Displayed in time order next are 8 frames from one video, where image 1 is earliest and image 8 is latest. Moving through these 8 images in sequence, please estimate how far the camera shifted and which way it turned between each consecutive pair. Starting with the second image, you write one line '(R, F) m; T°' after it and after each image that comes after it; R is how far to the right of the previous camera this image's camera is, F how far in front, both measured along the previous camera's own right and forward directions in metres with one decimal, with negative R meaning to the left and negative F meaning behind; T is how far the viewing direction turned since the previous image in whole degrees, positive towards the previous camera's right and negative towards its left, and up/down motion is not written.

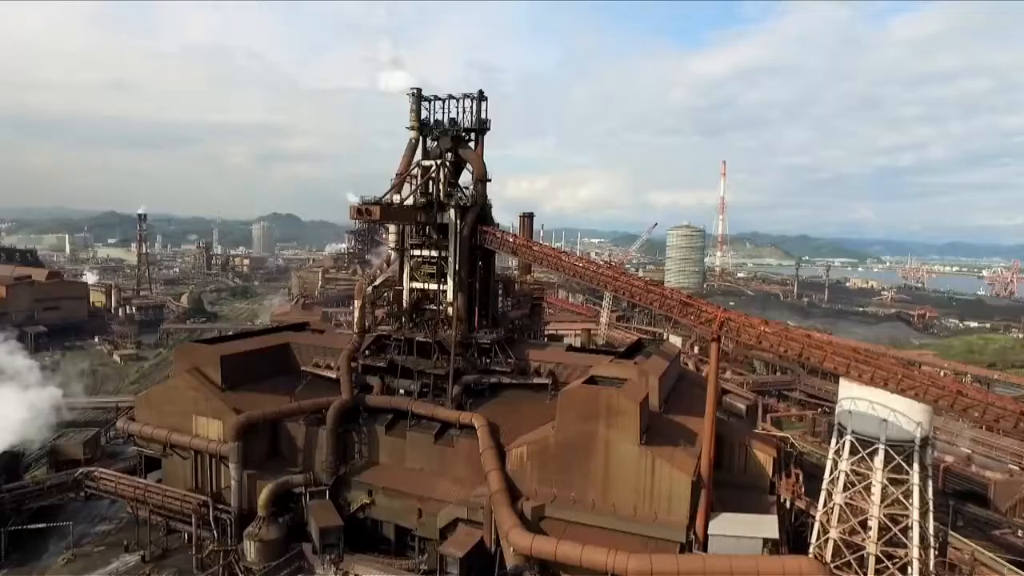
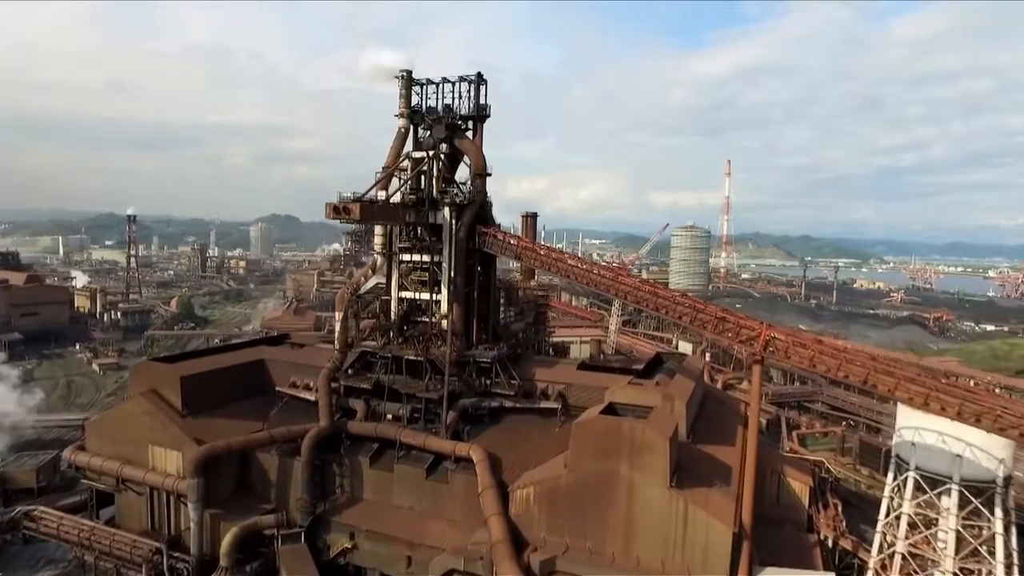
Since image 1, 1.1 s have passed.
(-0.1, +4.0) m; 0°
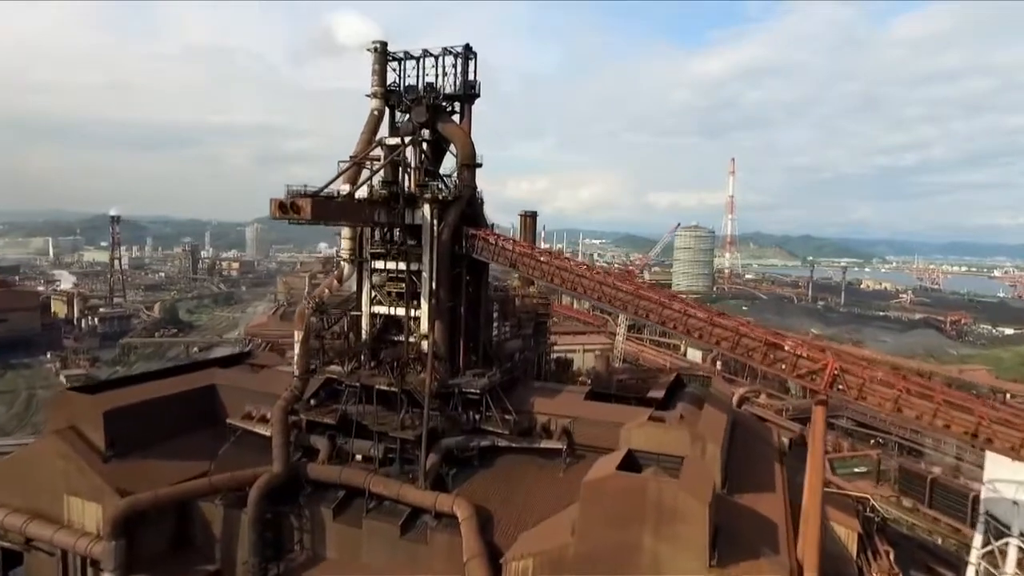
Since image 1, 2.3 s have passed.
(+0.2, +4.7) m; 0°
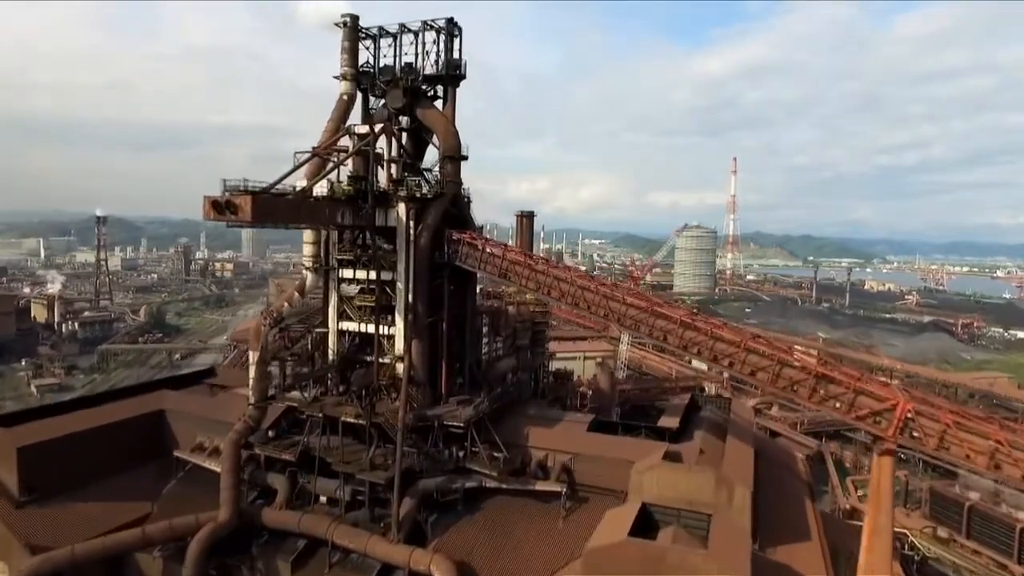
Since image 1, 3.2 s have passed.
(+0.3, +3.4) m; 0°
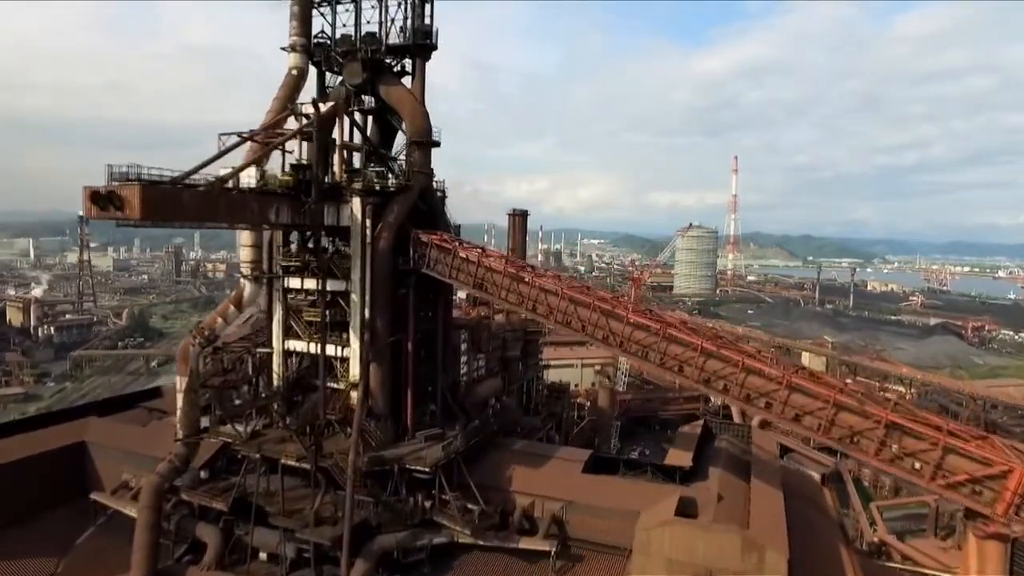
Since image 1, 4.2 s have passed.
(+0.5, +3.4) m; 0°
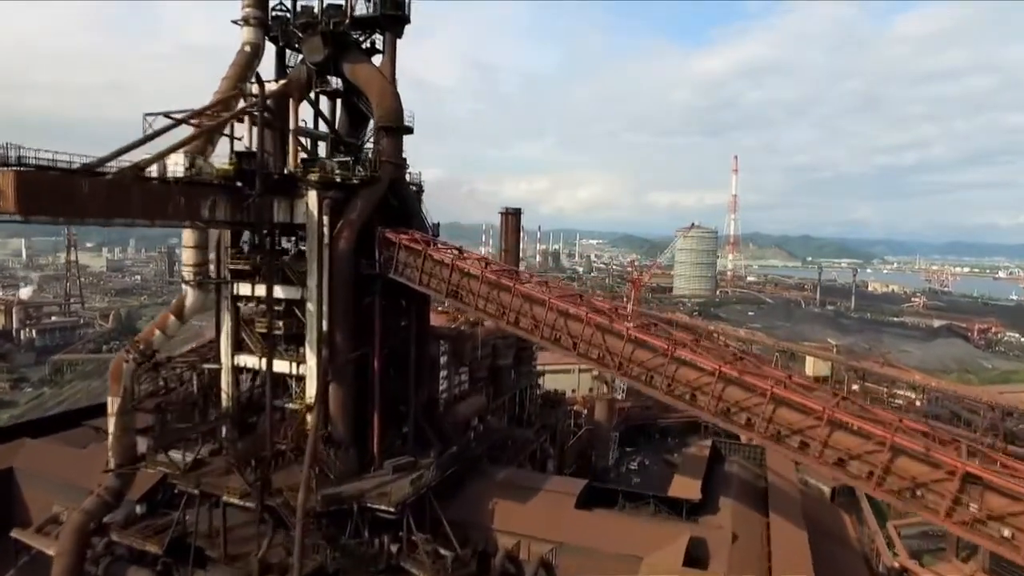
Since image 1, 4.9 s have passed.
(+0.4, +2.2) m; 0°
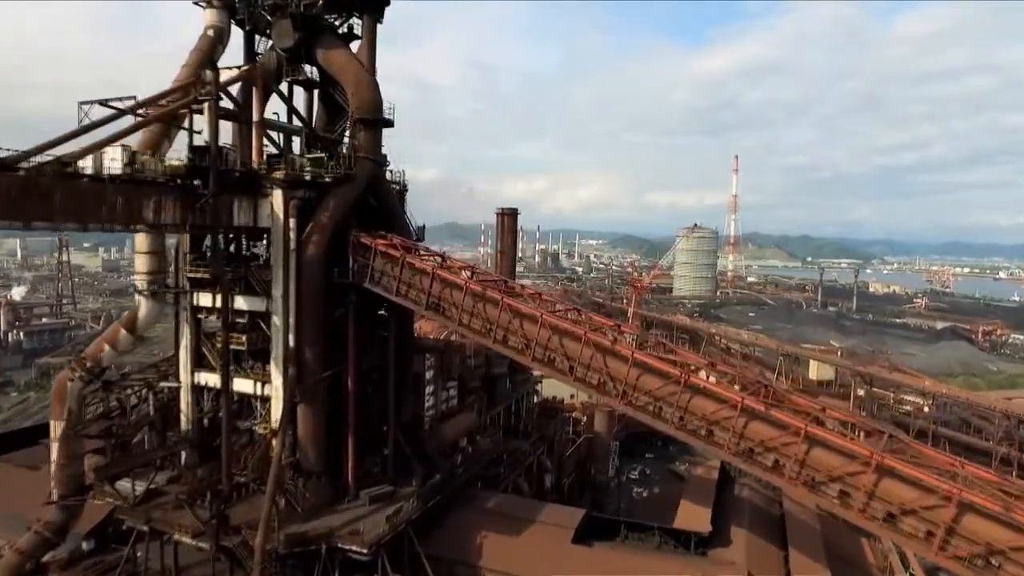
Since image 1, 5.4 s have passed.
(+0.2, +1.5) m; 0°
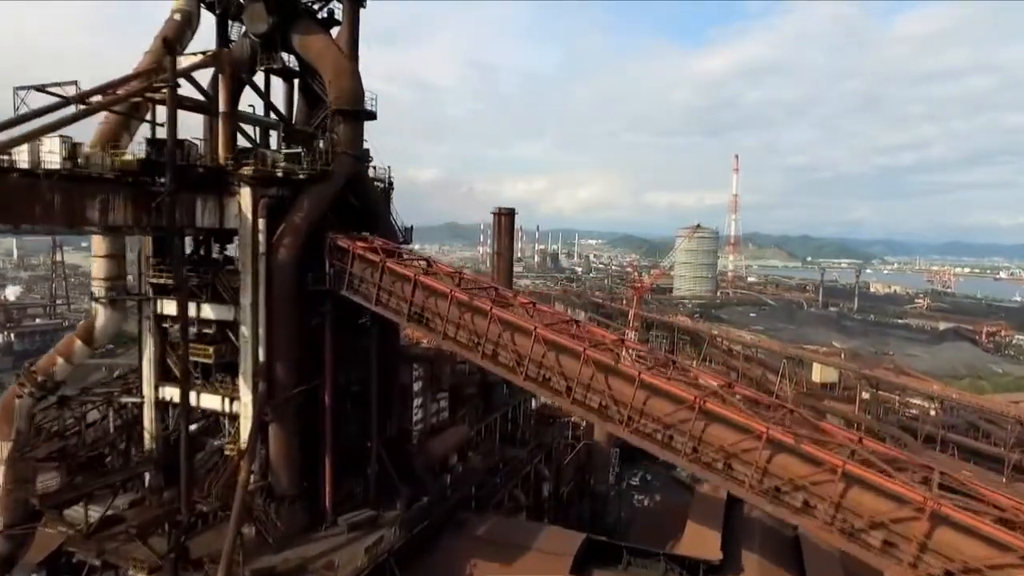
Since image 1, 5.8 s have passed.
(+0.1, +1.1) m; 0°
